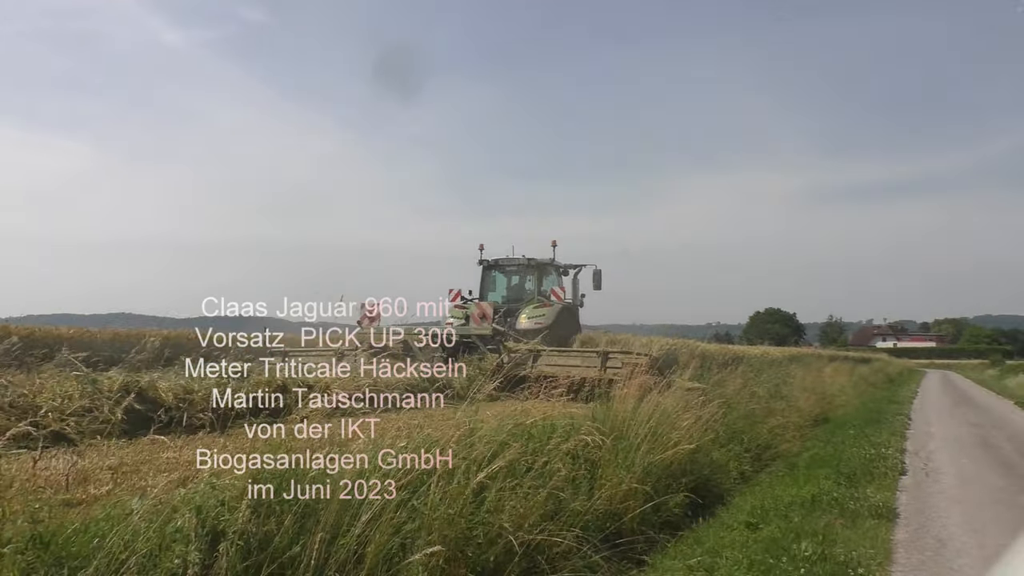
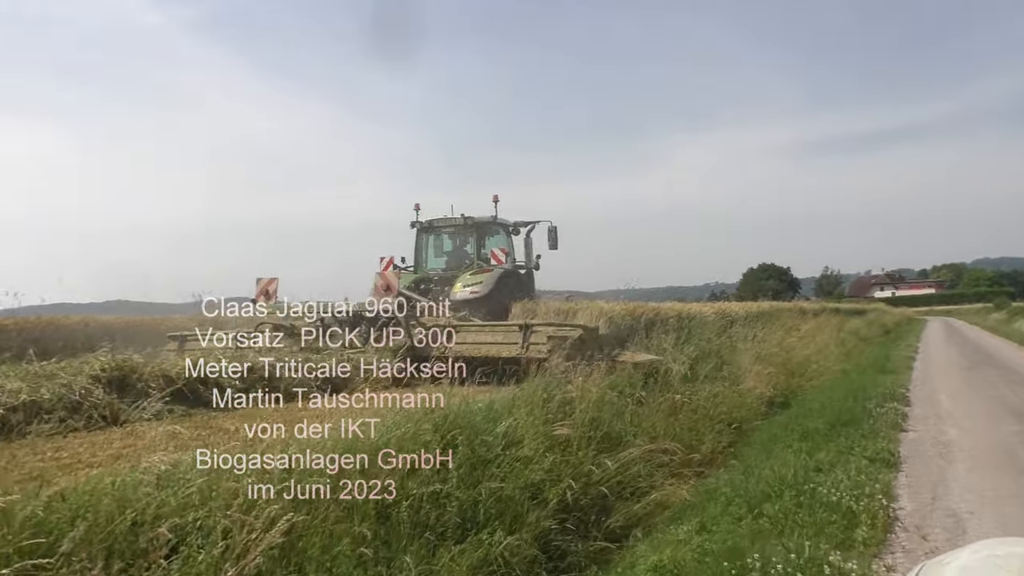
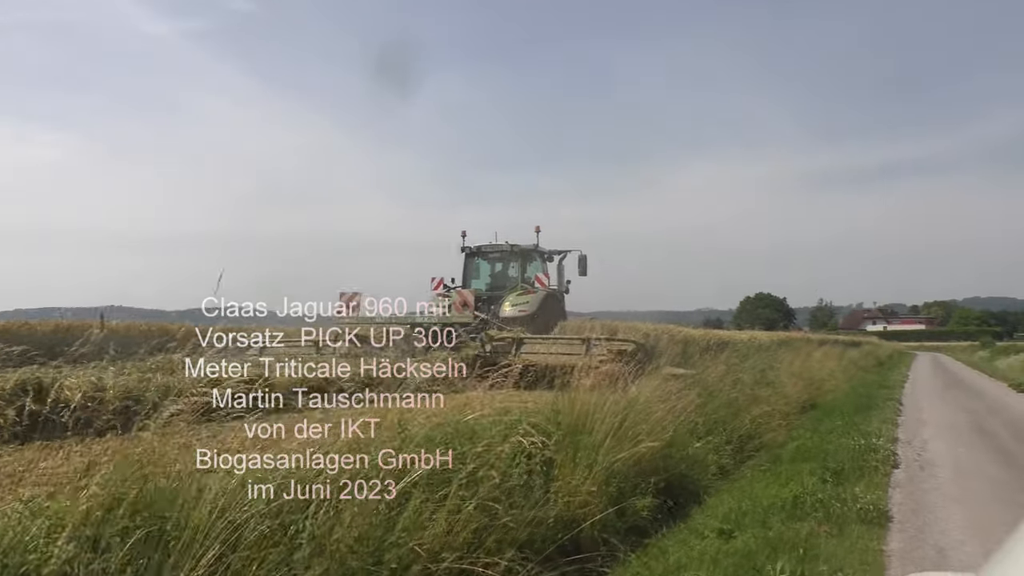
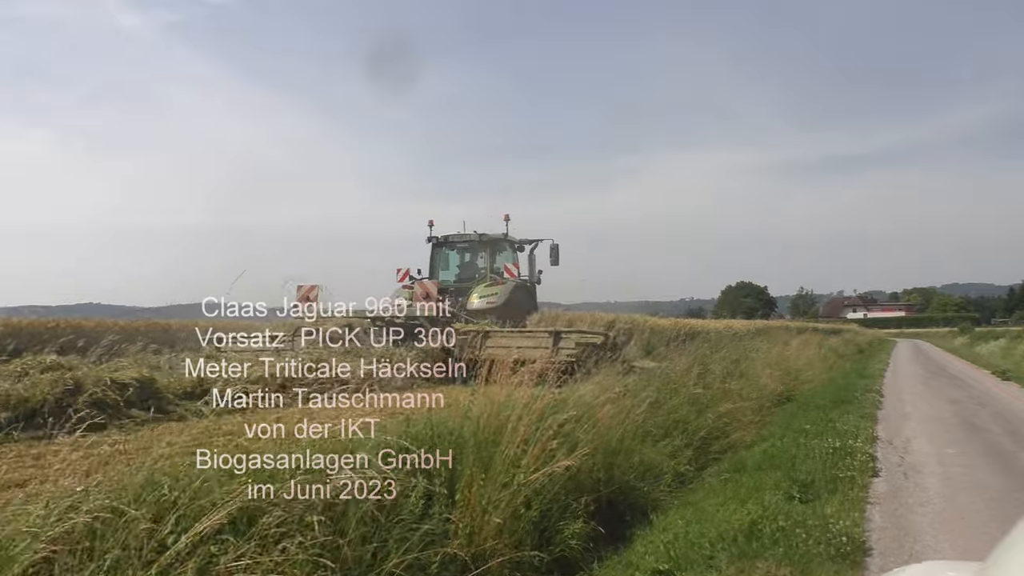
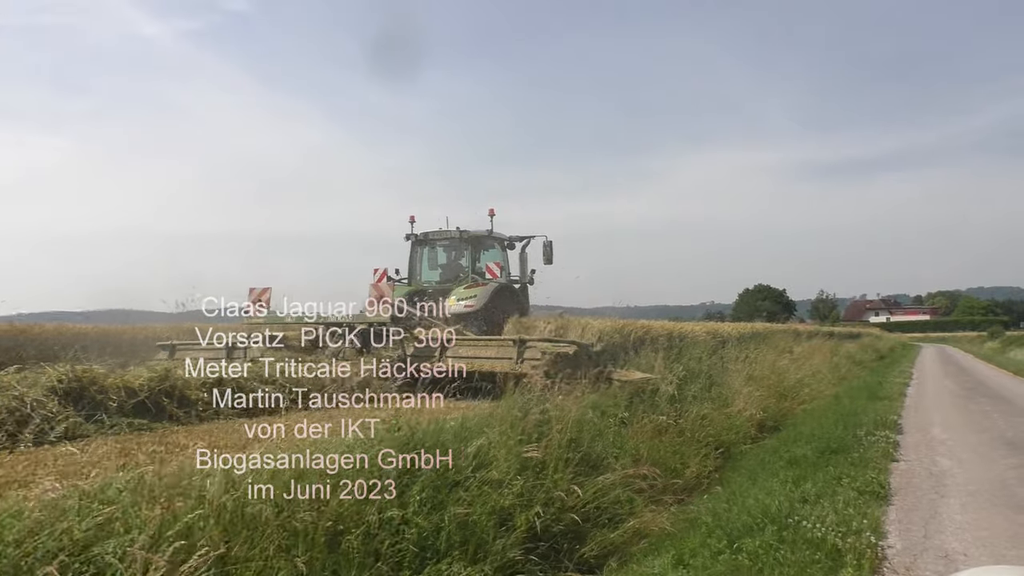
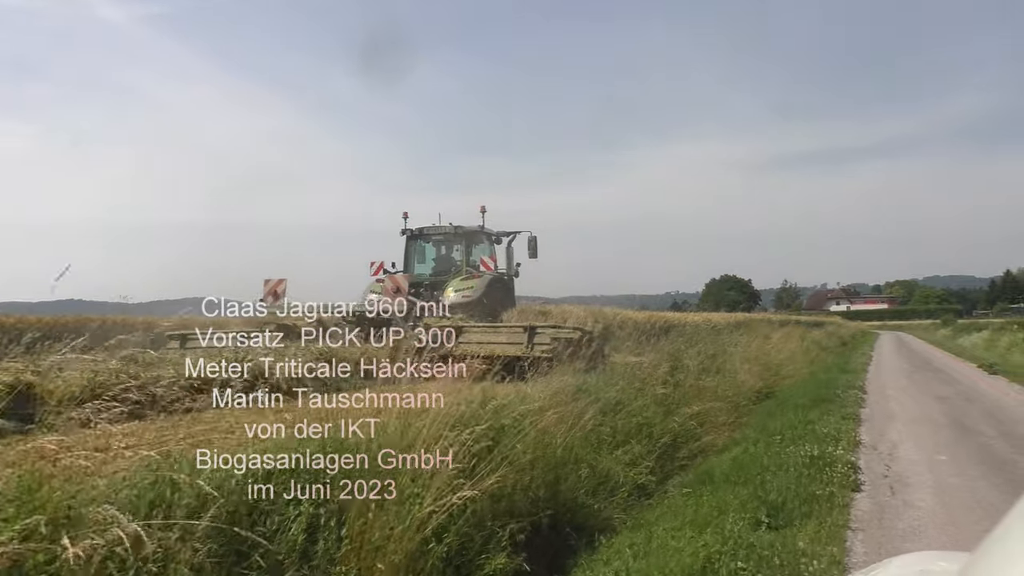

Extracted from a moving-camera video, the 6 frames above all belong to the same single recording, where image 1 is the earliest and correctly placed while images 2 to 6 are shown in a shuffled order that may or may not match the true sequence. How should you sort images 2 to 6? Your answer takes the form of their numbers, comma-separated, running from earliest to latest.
3, 4, 6, 2, 5
